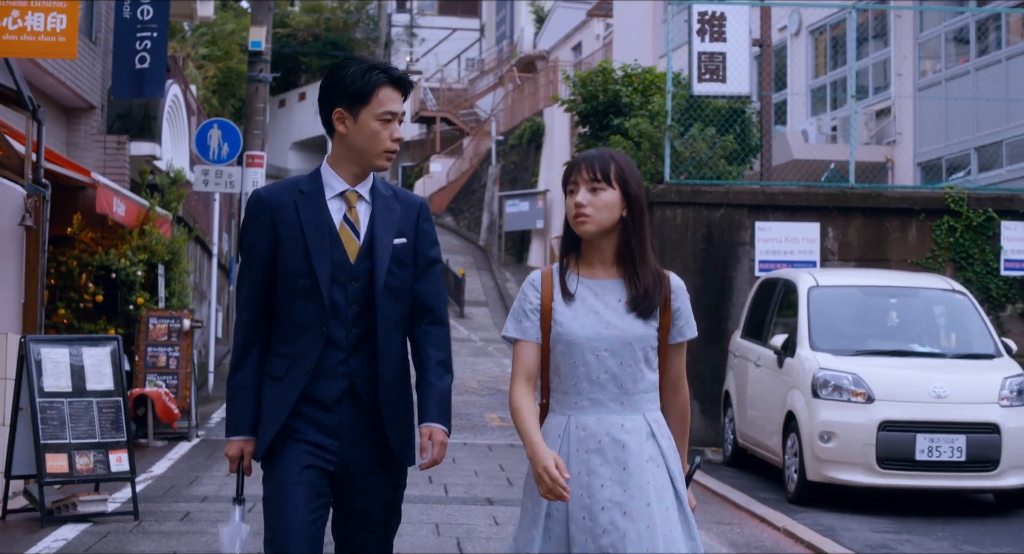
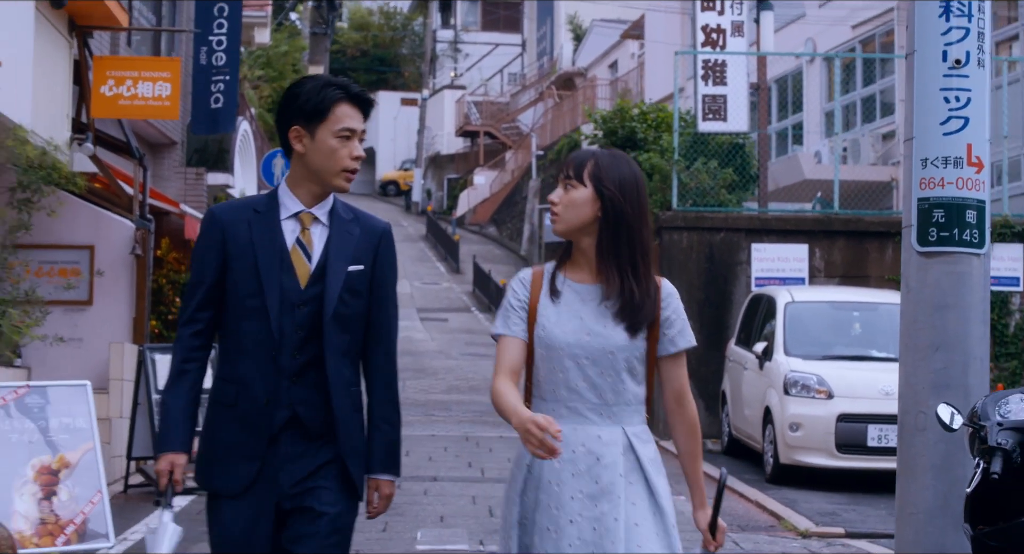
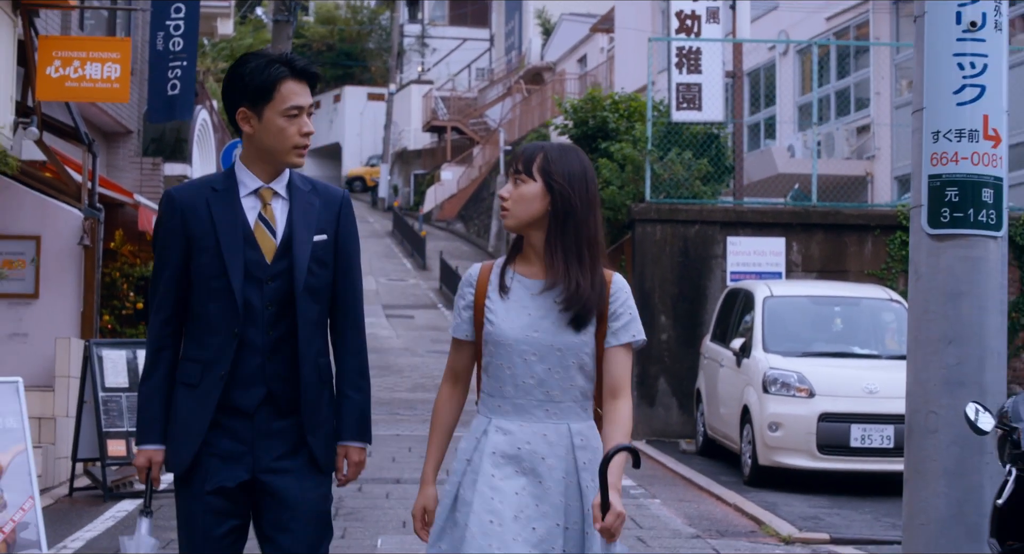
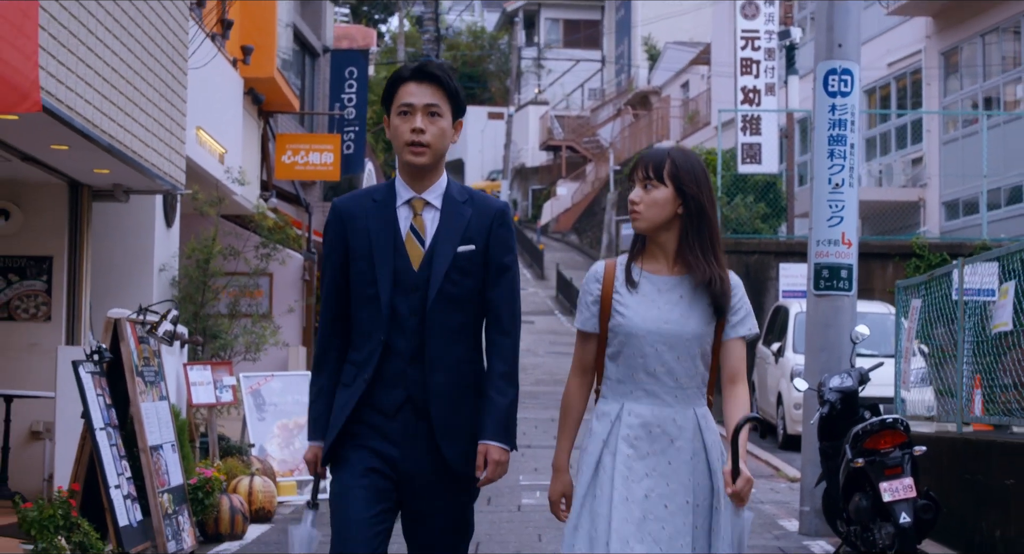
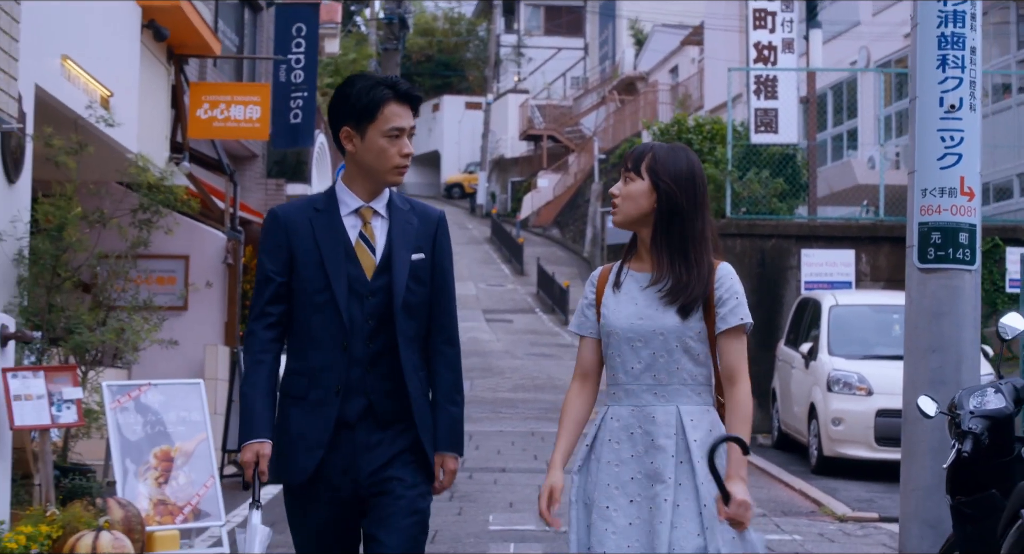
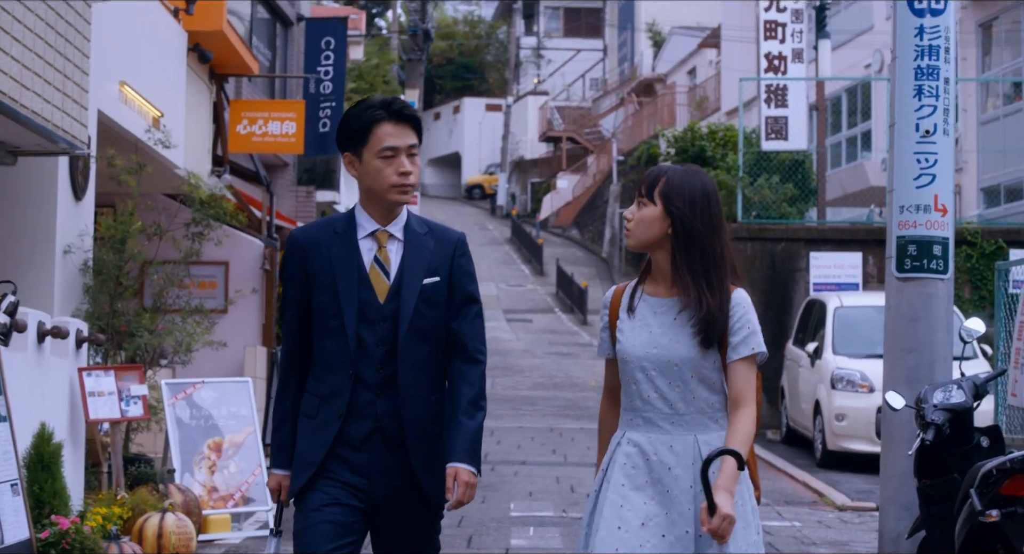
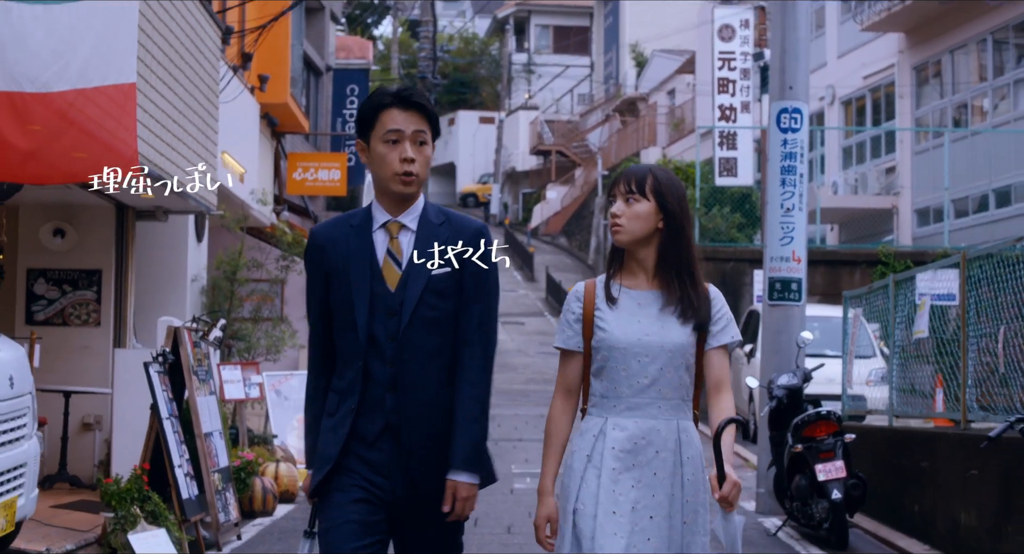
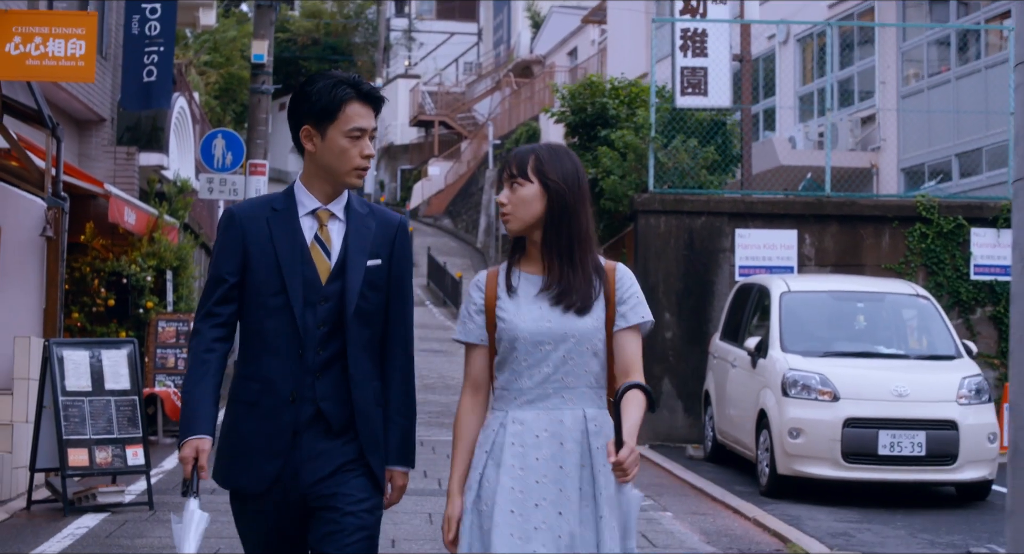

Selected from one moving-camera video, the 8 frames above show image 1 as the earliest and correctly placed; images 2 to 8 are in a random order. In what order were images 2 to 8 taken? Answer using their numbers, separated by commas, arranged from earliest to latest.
8, 3, 2, 5, 6, 4, 7
